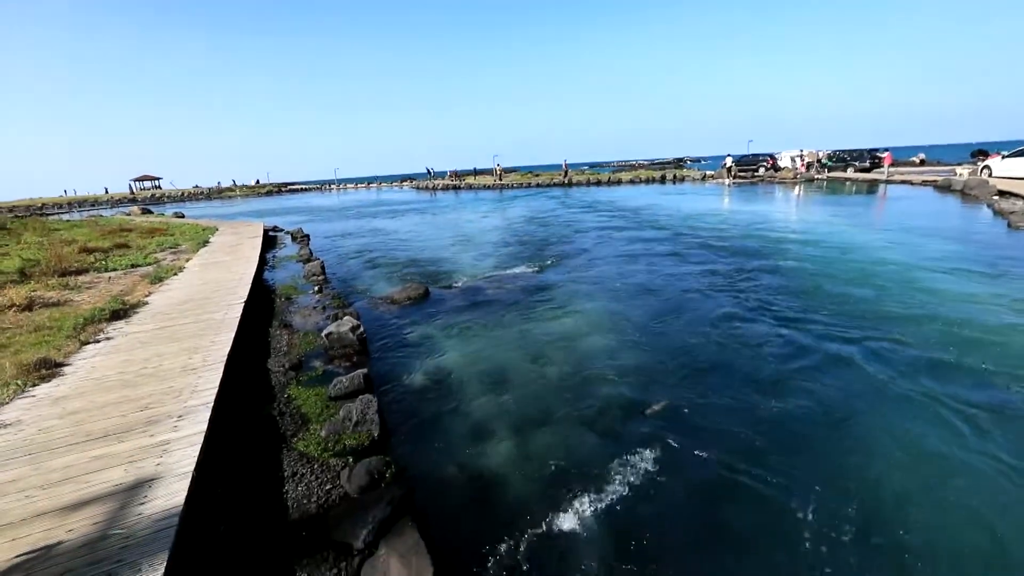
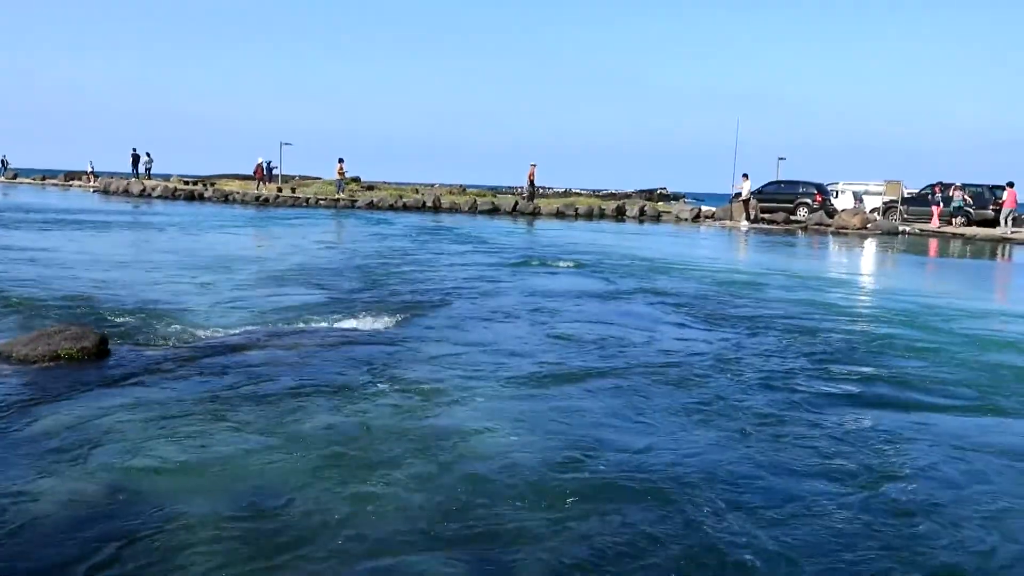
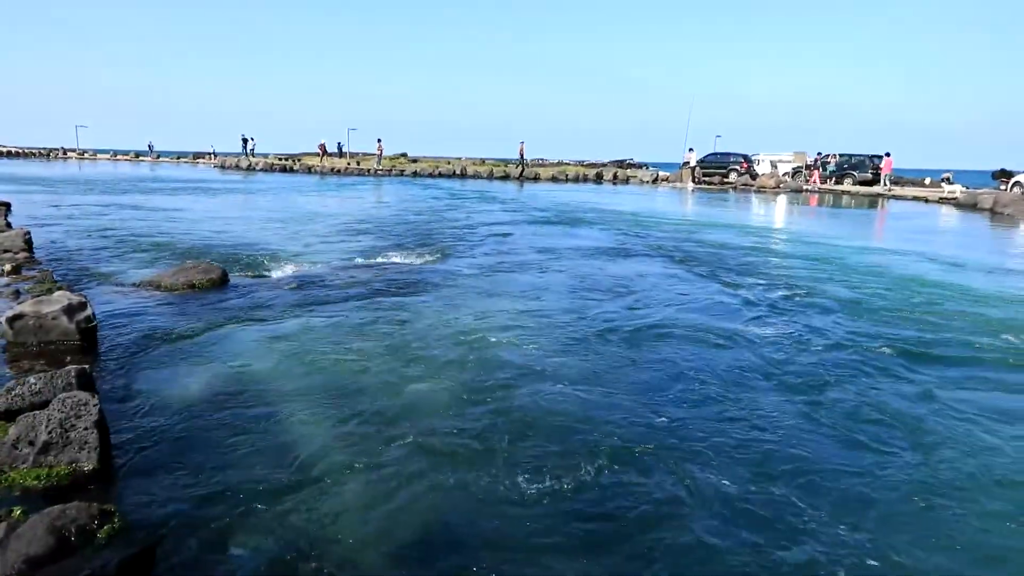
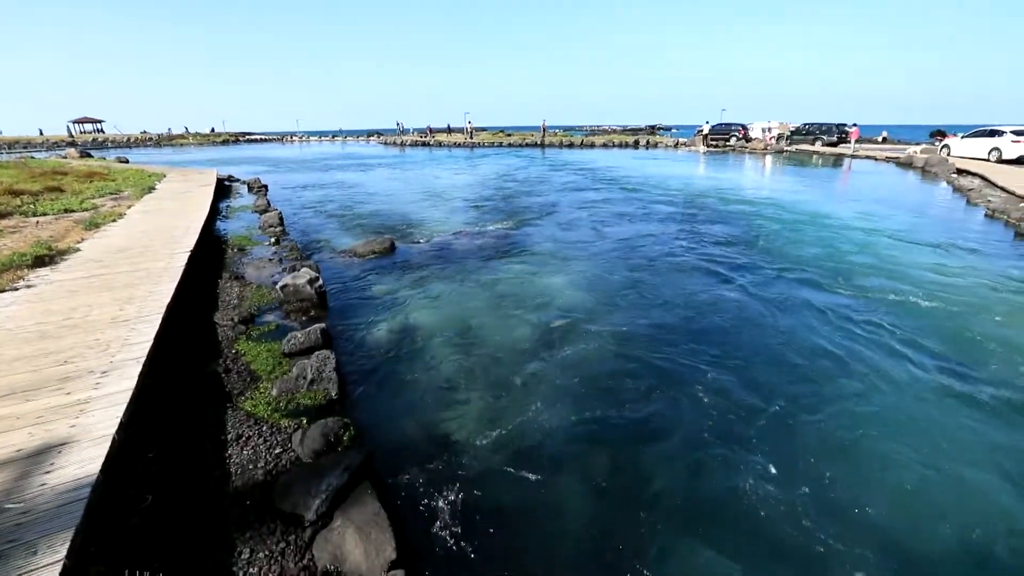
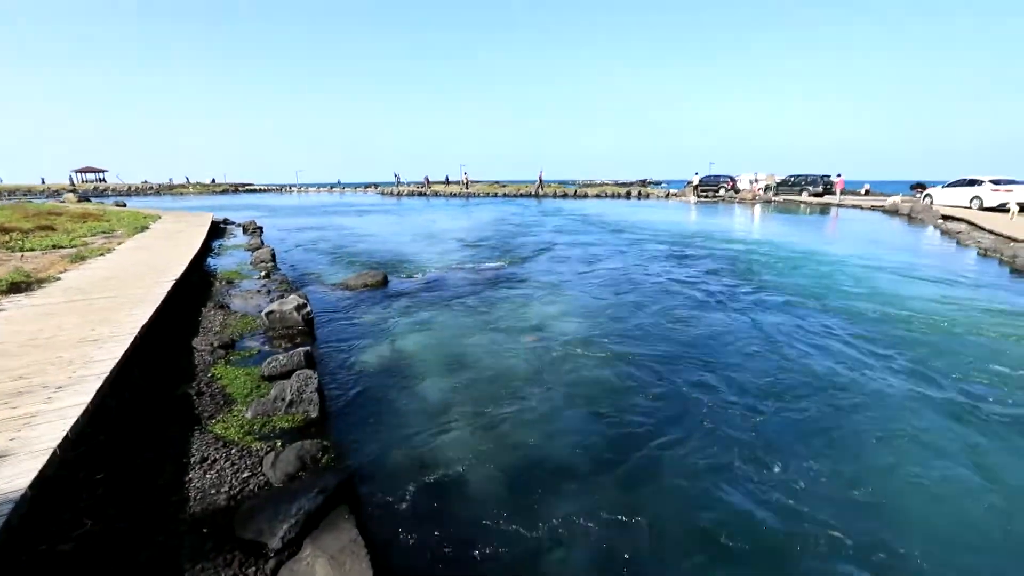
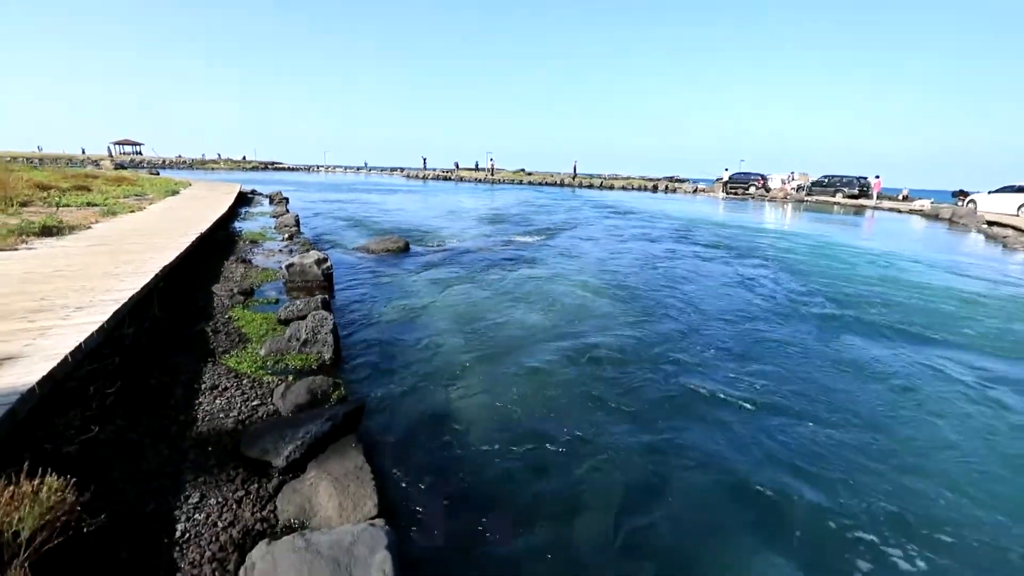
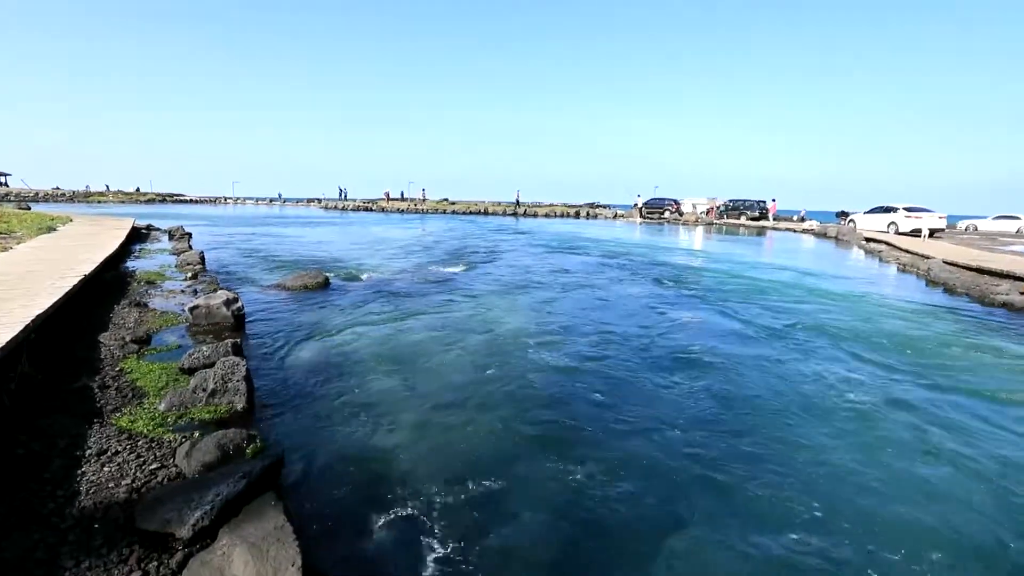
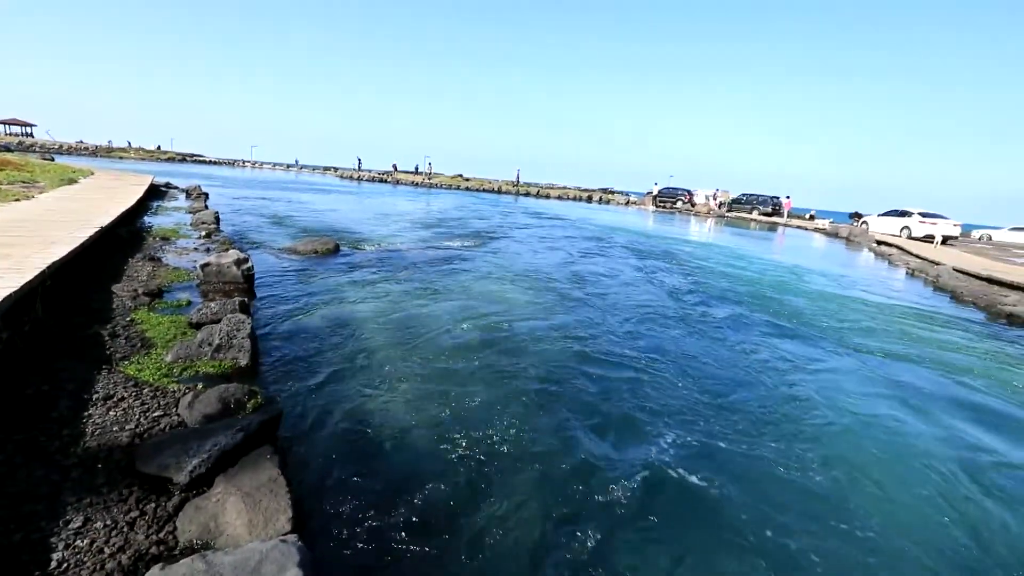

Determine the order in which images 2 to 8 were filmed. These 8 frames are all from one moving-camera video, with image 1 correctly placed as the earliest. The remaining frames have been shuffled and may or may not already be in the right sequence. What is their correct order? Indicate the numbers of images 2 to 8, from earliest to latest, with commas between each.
4, 5, 6, 8, 7, 3, 2
